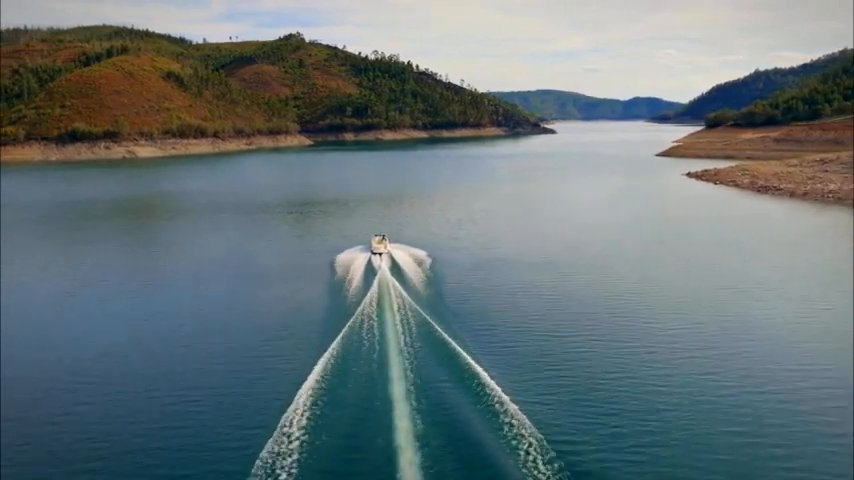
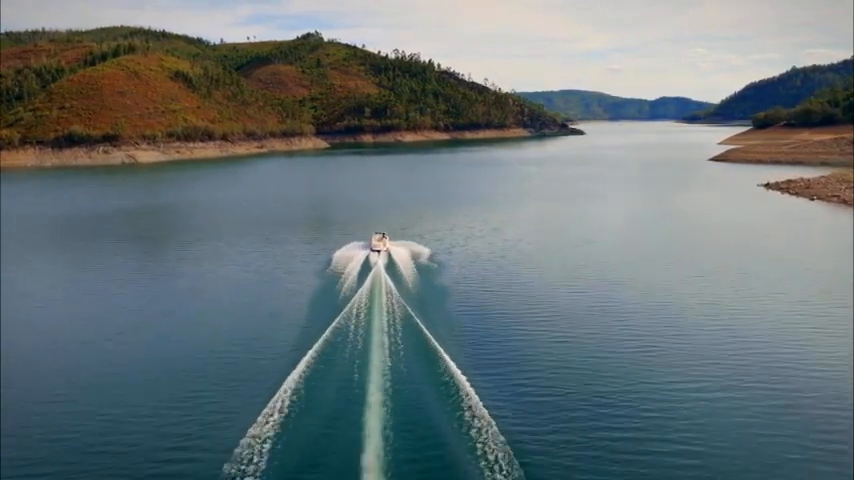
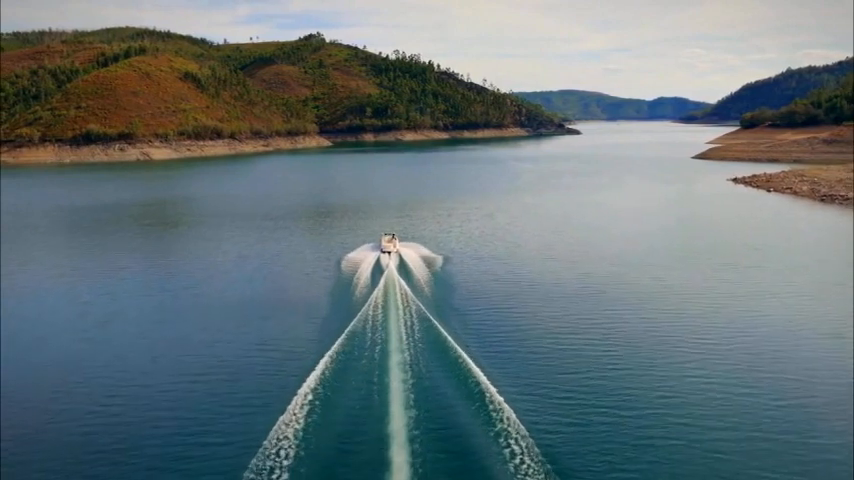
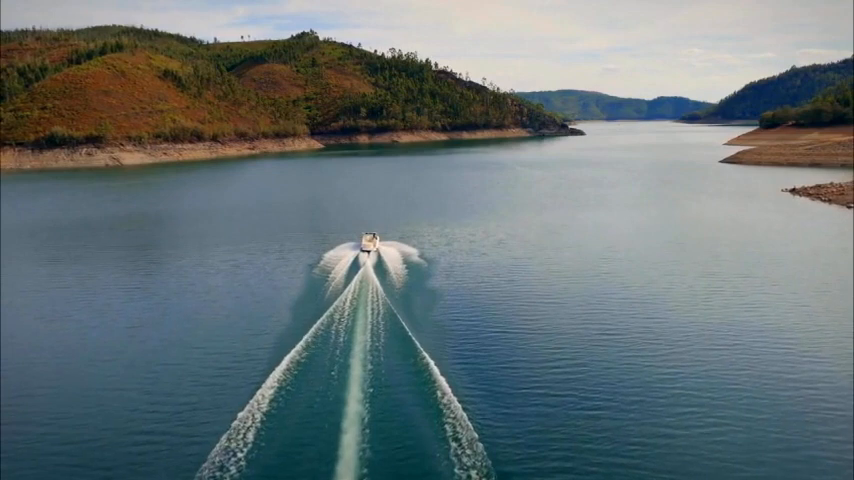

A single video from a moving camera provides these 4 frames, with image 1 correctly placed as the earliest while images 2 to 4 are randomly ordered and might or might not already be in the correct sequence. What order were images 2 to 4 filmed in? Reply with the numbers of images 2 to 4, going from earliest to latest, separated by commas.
3, 2, 4
